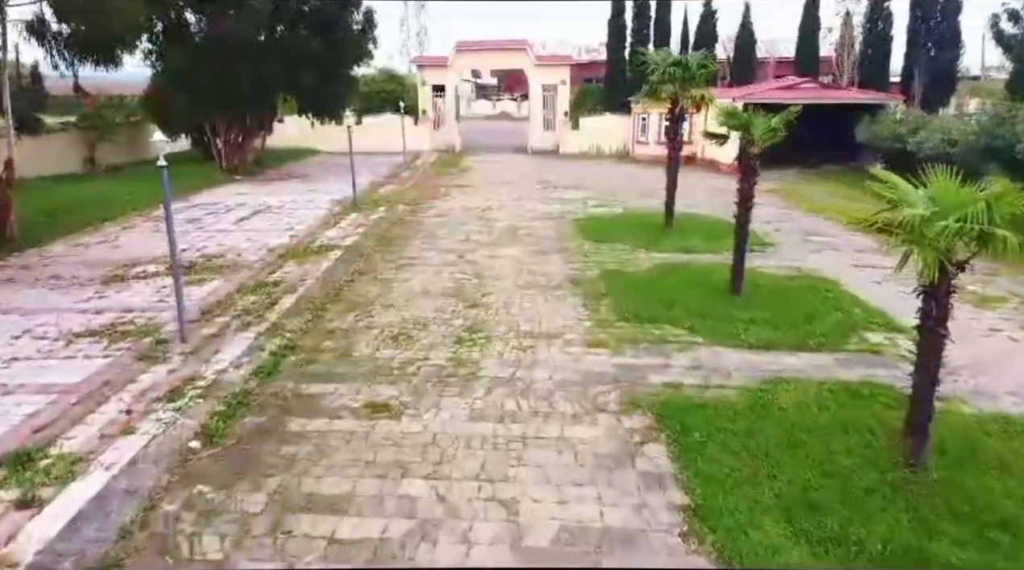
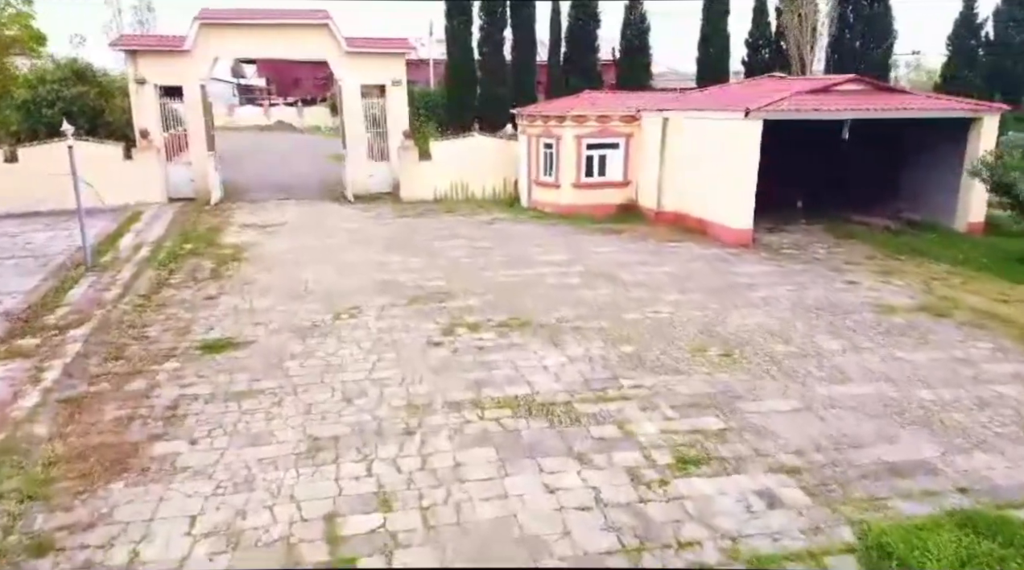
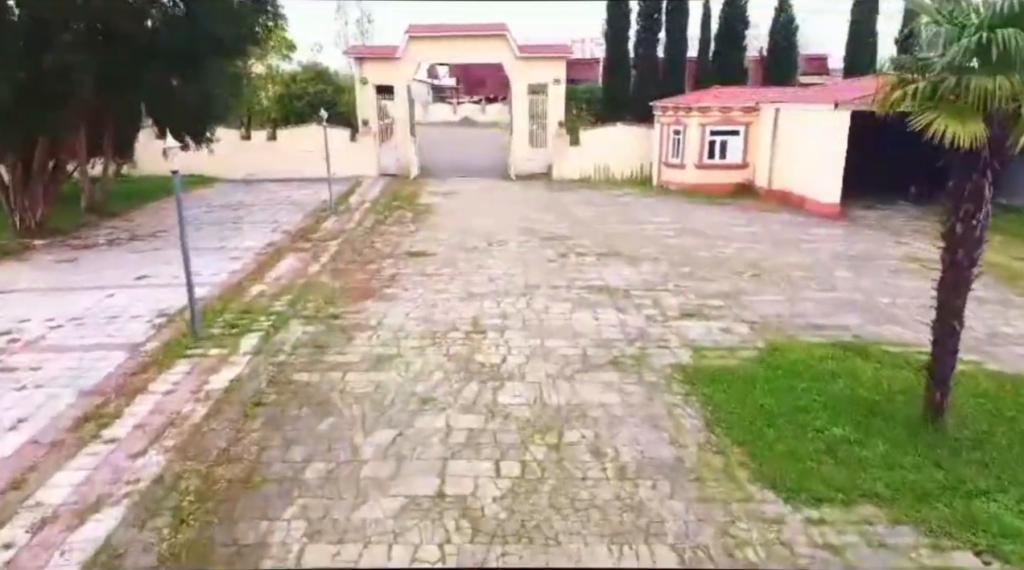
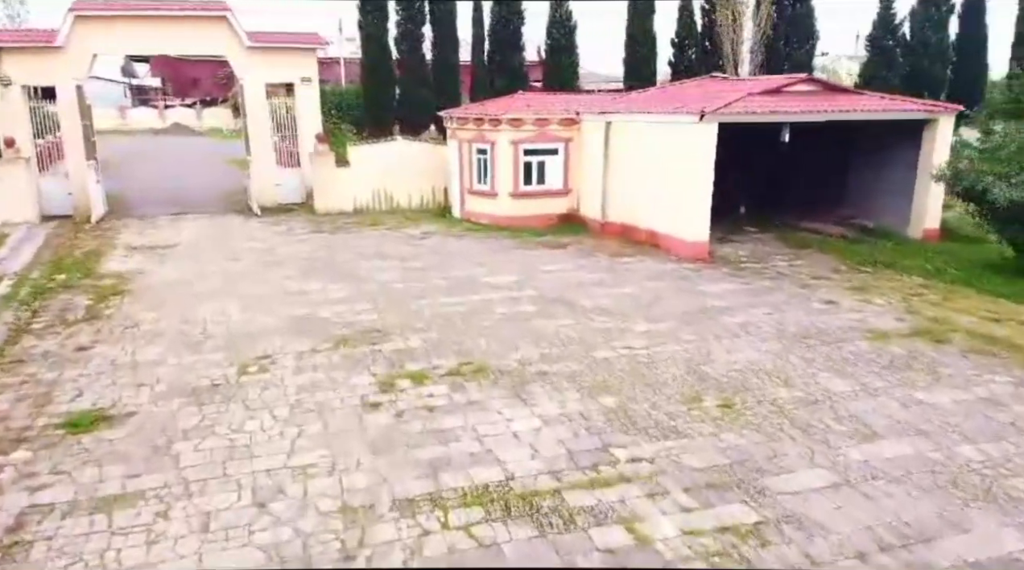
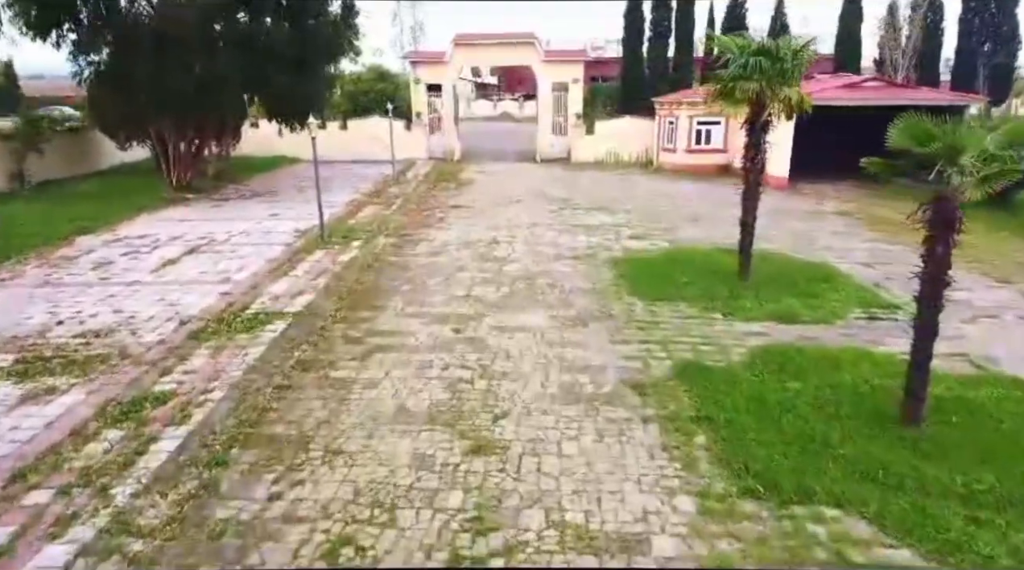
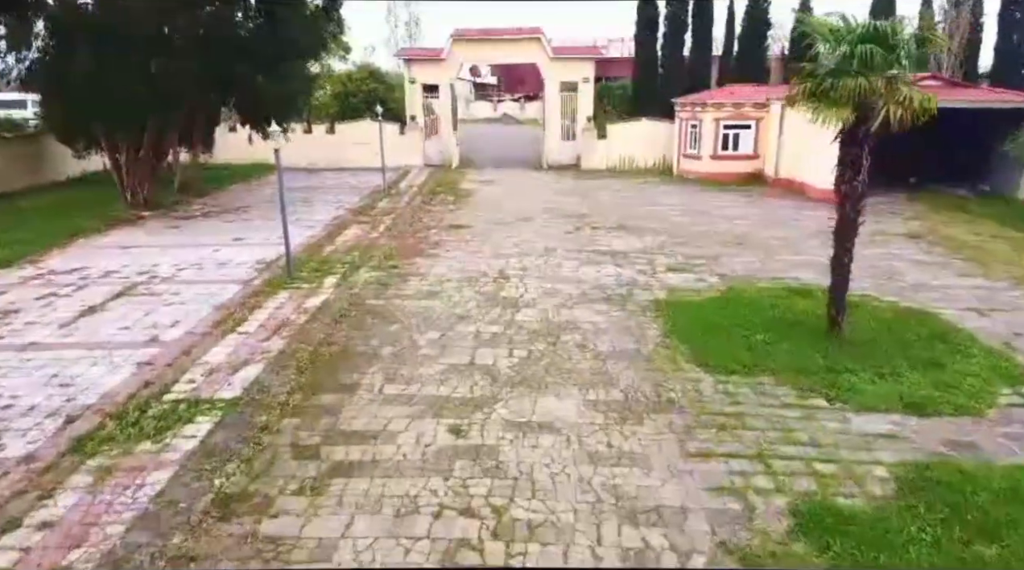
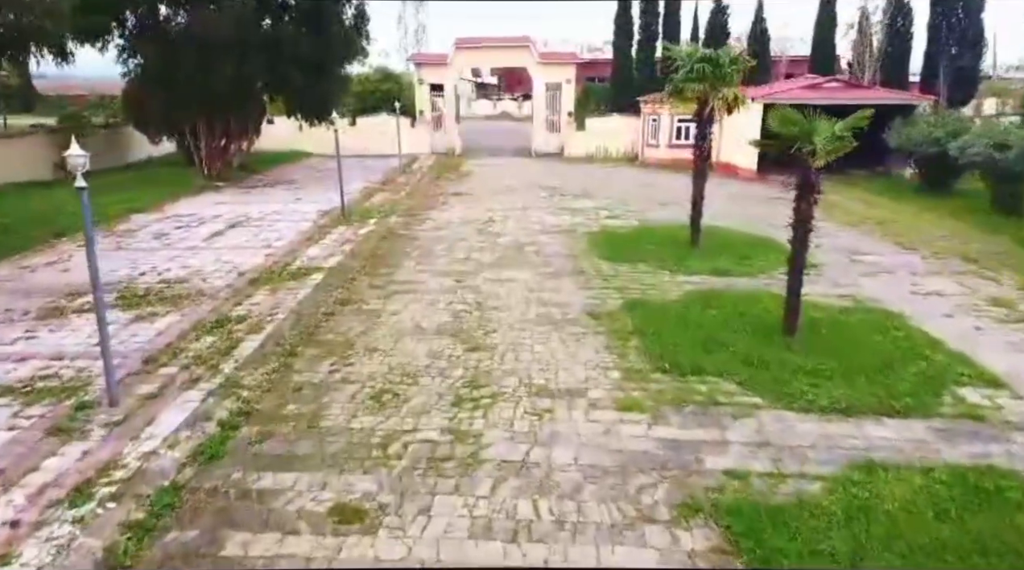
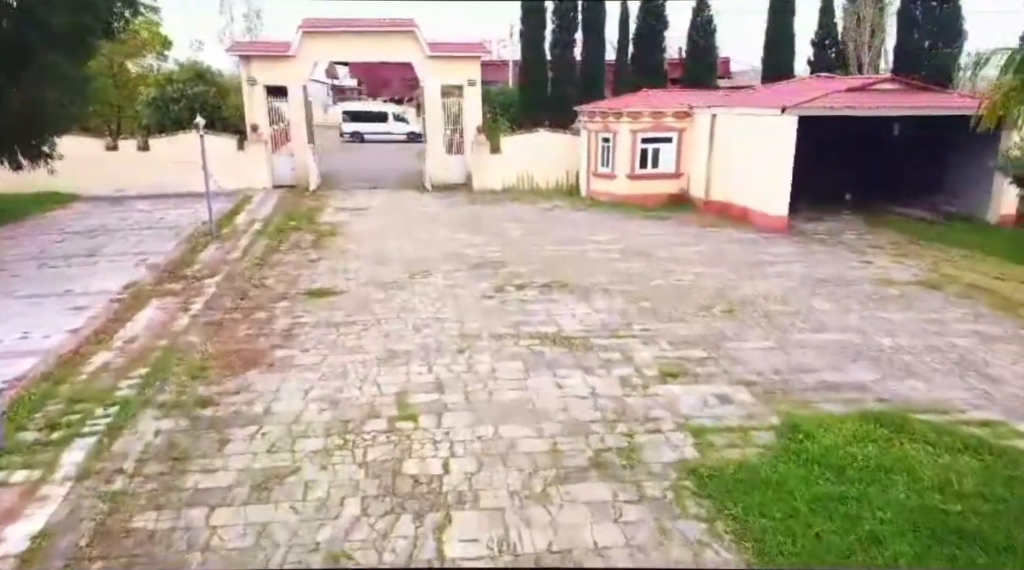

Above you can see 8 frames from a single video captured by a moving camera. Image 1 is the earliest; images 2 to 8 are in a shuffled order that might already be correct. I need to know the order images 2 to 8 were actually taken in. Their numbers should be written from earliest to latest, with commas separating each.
7, 5, 6, 3, 8, 2, 4
